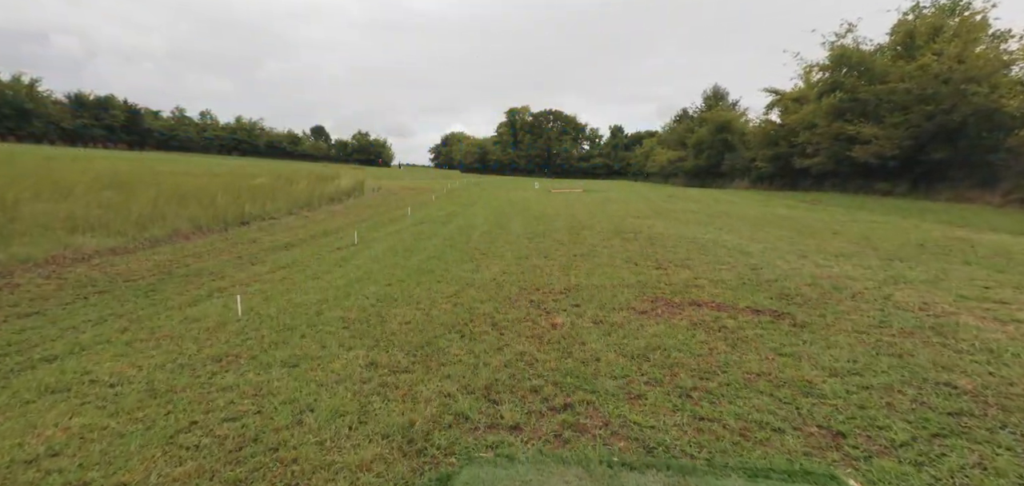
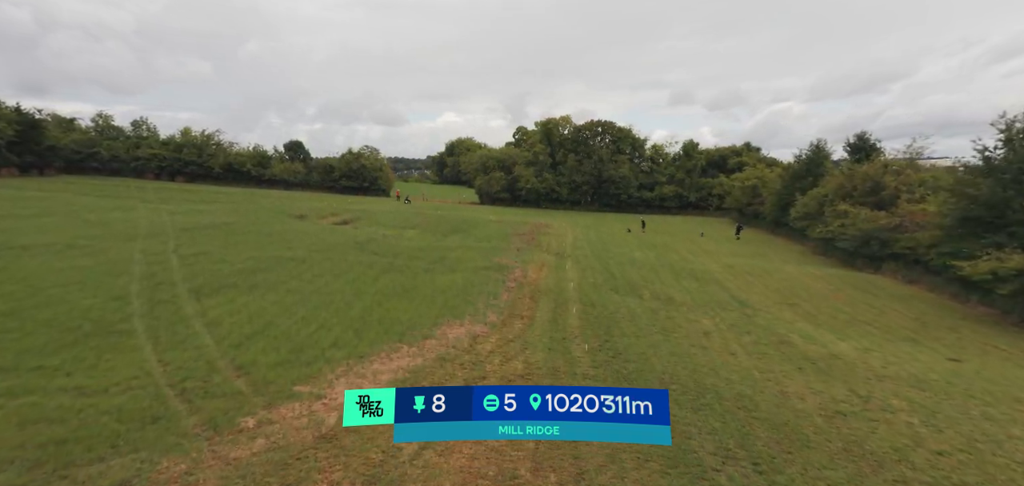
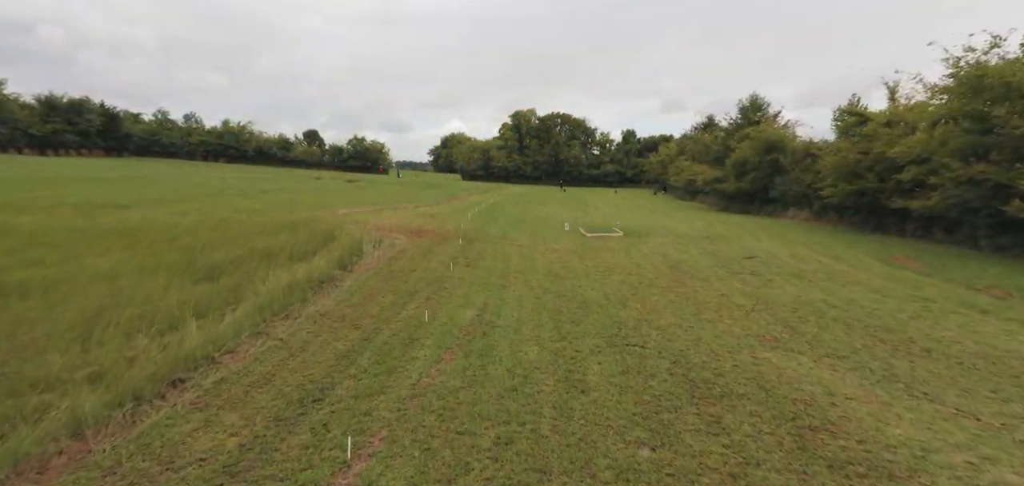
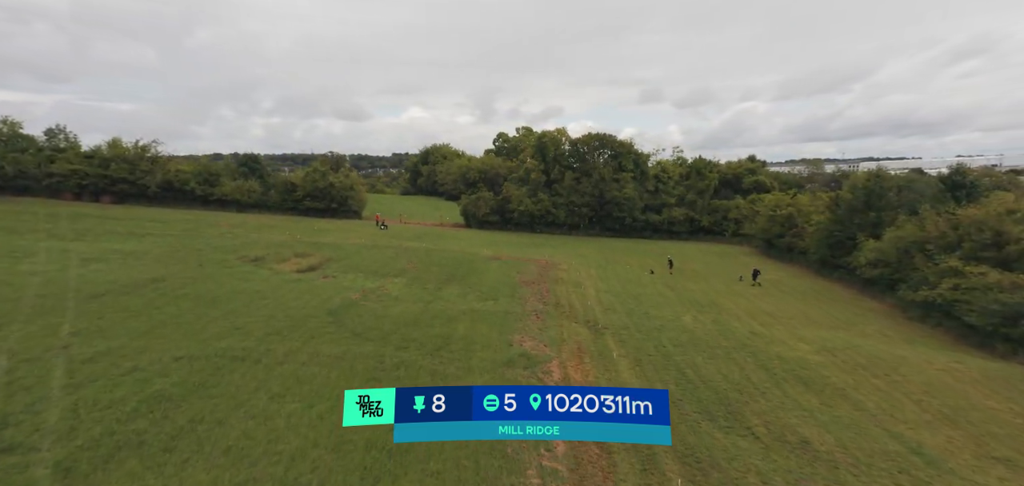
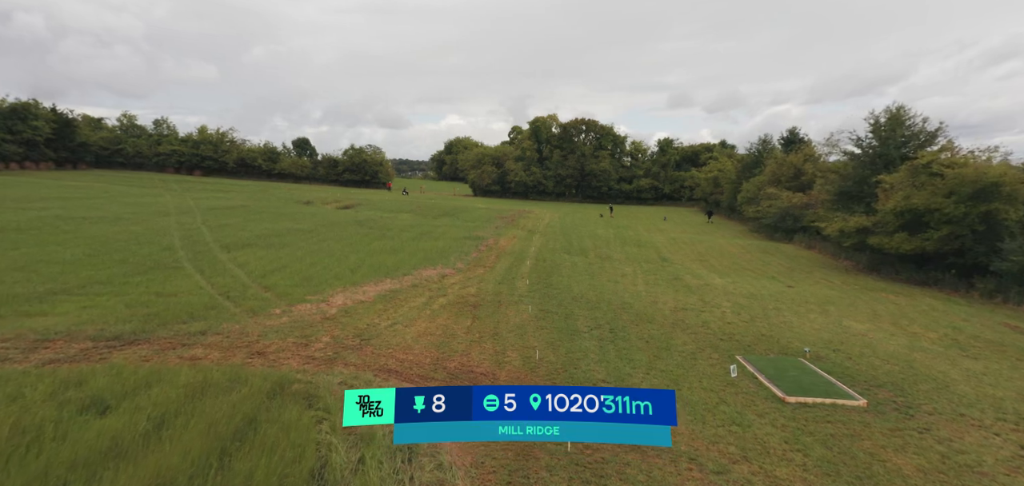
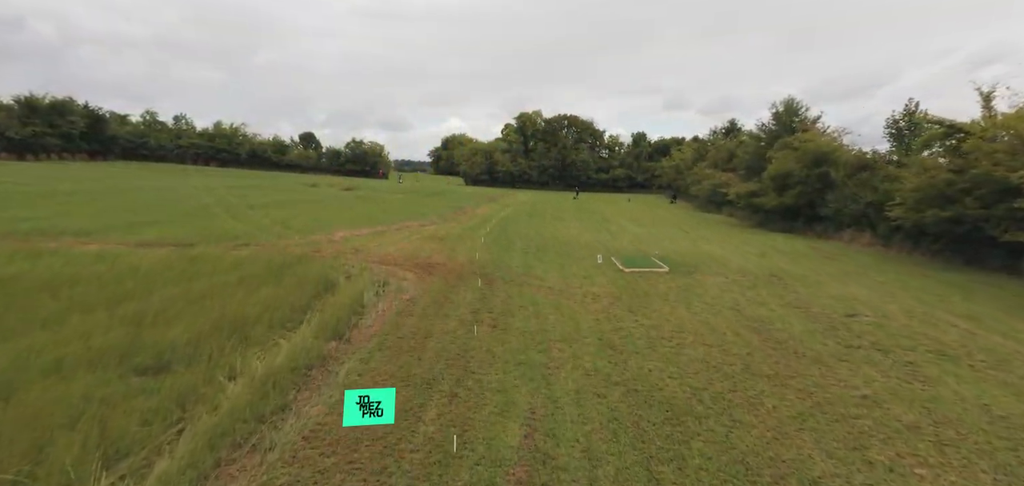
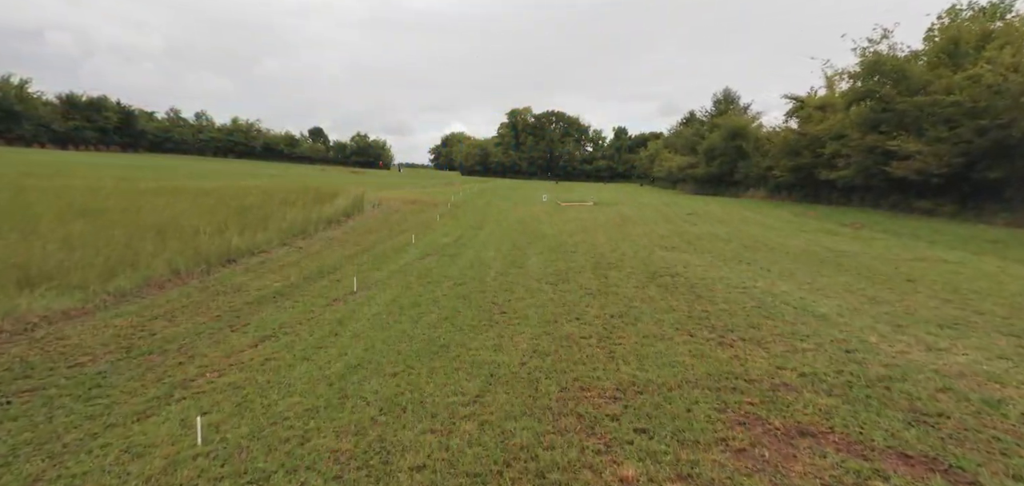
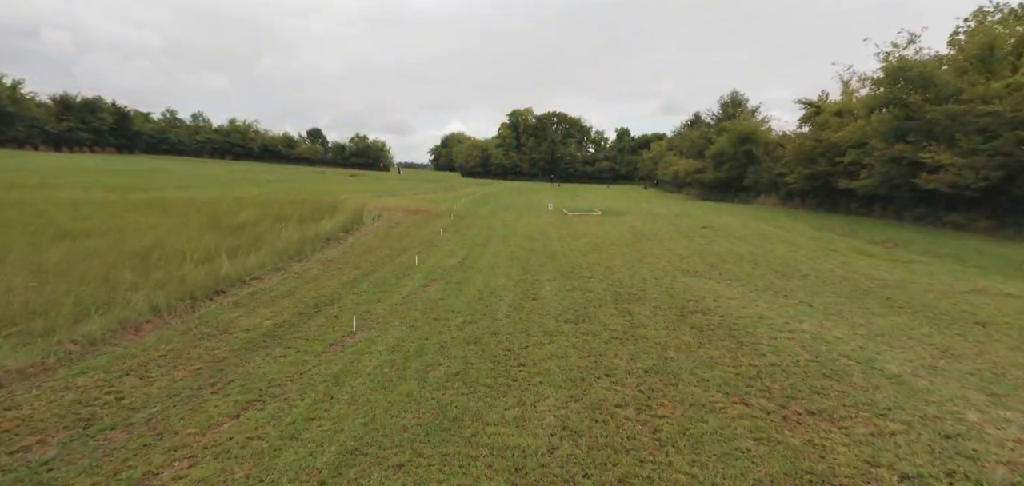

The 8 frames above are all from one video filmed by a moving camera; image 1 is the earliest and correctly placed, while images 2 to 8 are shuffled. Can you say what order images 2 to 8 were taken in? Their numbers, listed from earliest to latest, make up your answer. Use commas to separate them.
7, 8, 3, 6, 5, 2, 4
